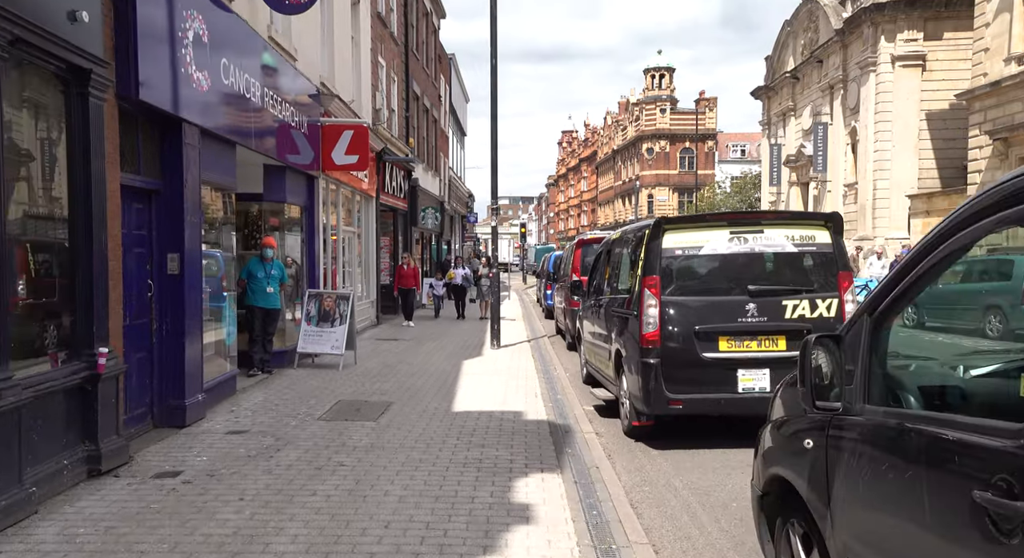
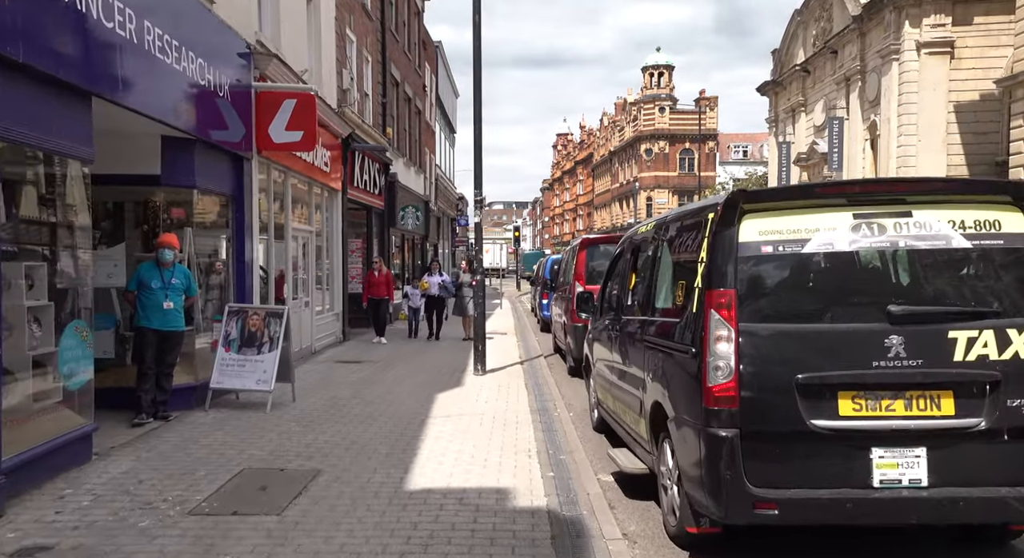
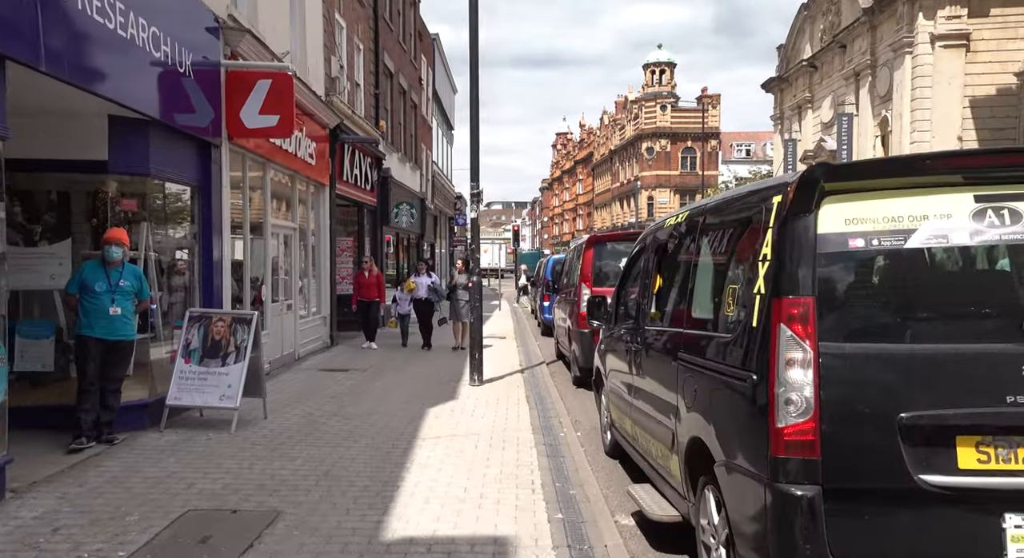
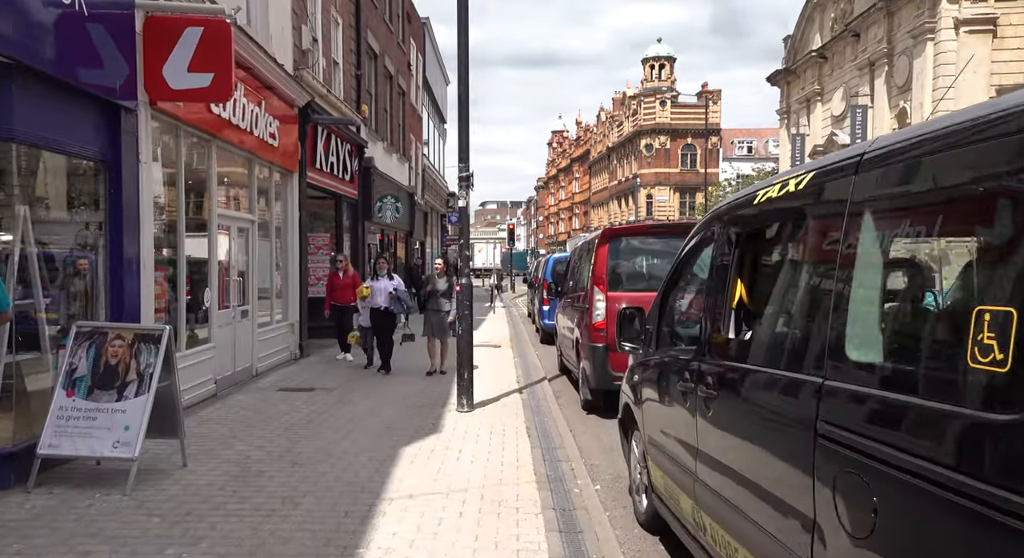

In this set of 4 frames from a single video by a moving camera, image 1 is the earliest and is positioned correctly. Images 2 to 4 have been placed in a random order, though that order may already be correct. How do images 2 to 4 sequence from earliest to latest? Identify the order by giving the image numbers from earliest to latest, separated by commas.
2, 3, 4
